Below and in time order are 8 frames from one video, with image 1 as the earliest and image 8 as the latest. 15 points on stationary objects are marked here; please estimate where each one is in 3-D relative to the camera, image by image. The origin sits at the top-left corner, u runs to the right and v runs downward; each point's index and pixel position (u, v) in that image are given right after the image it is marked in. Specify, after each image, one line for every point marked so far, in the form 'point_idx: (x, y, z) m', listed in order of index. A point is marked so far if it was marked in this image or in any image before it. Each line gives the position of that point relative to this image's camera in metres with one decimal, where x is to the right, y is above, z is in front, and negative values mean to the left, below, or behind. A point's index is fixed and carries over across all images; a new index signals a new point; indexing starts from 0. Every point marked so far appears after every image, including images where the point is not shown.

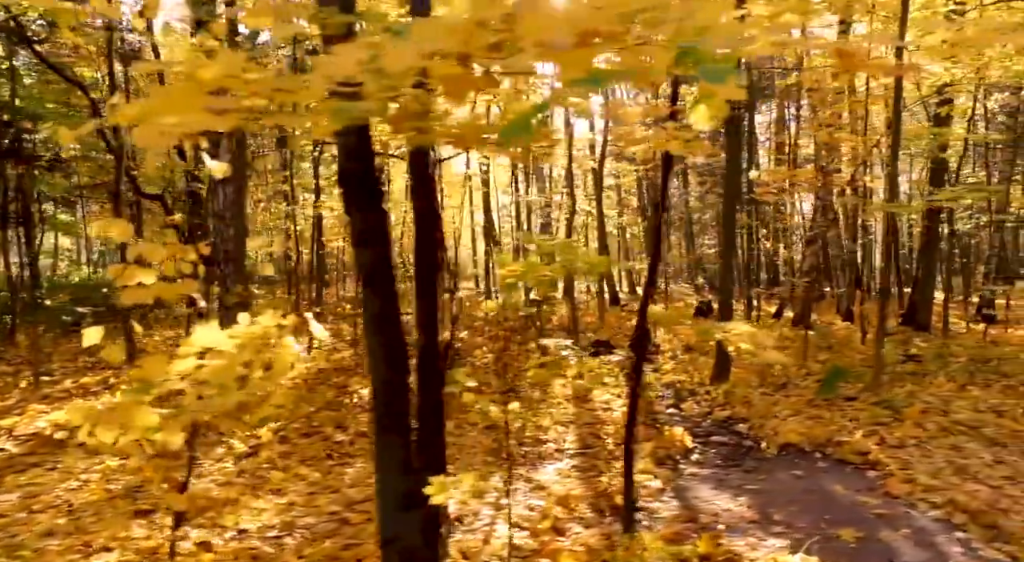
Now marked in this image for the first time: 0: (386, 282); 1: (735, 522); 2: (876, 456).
0: (-0.4, 0.0, +2.2) m
1: (+1.6, -1.7, +4.6) m
2: (+3.3, -1.6, +6.0) m
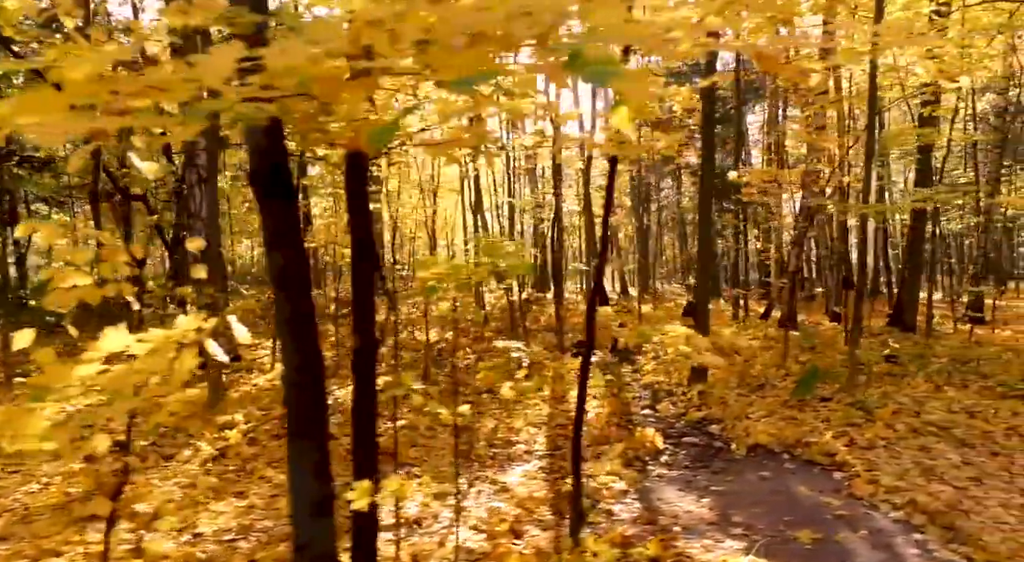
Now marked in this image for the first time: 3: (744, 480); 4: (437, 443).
0: (-0.7, 0.0, +2.1) m
1: (+1.3, -1.7, +4.6) m
2: (+3.0, -1.6, +6.0) m
3: (+2.0, -1.7, +5.6) m
4: (-0.8, -1.7, +6.7) m
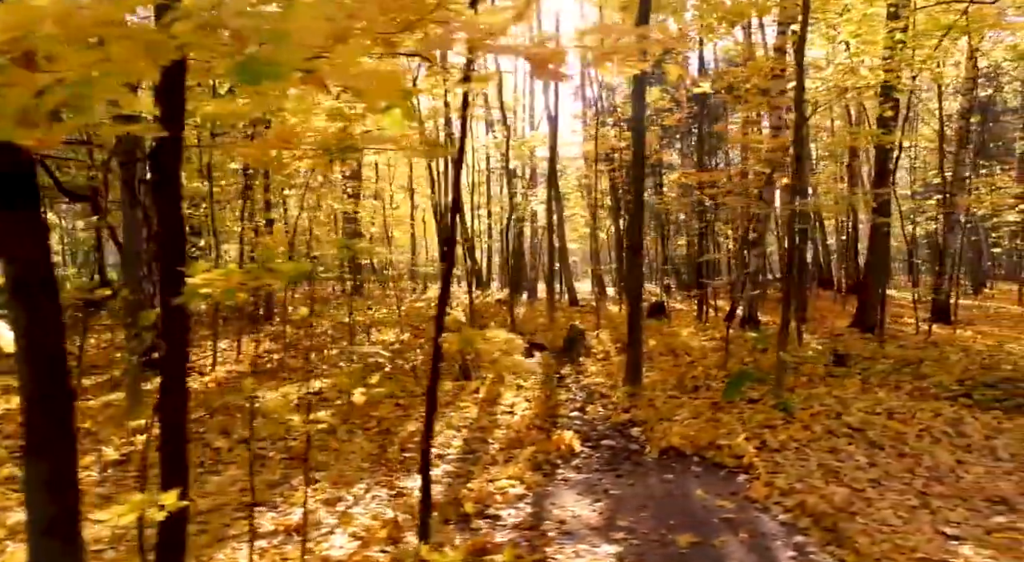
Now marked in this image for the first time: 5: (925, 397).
0: (-1.5, 0.0, +2.1) m
1: (+0.4, -1.7, +4.5) m
2: (+2.2, -1.6, +6.0) m
3: (+1.2, -1.8, +5.6) m
4: (-1.7, -1.7, +6.6) m
5: (+5.6, -1.6, +8.6) m
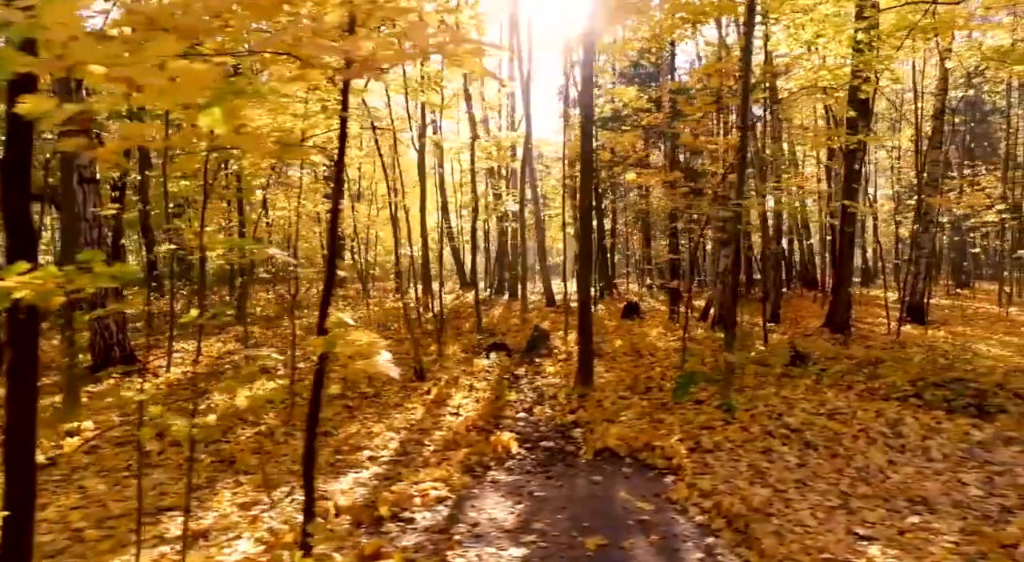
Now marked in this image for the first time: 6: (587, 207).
0: (-2.1, 0.0, +2.0) m
1: (-0.2, -1.8, +4.5) m
2: (+1.5, -1.7, +6.0) m
3: (+0.5, -1.8, +5.6) m
4: (-2.3, -1.7, +6.5) m
5: (+4.9, -1.6, +8.7) m
6: (+1.0, +1.0, +8.7) m
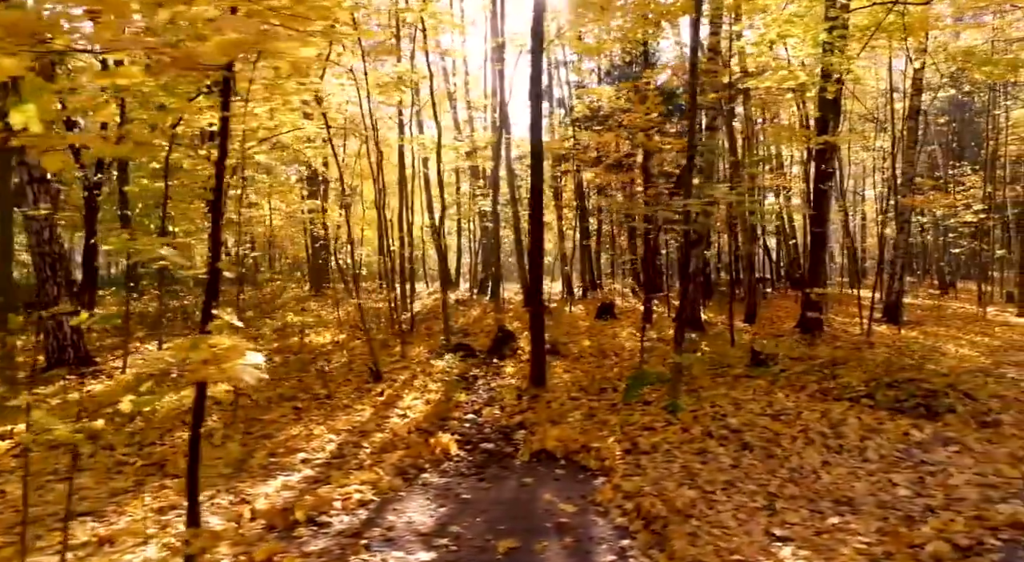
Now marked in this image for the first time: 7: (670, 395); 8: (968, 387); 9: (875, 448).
0: (-2.6, -0.1, +1.9) m
1: (-0.8, -1.8, +4.5) m
2: (+0.9, -1.7, +5.9) m
3: (-0.1, -1.8, +5.5) m
4: (-2.9, -1.7, +6.5) m
5: (+4.2, -1.6, +8.7) m
6: (+0.3, +1.0, +8.7) m
7: (+2.0, -1.4, +8.1) m
8: (+7.0, -1.6, +9.9) m
9: (+3.7, -1.7, +6.5) m
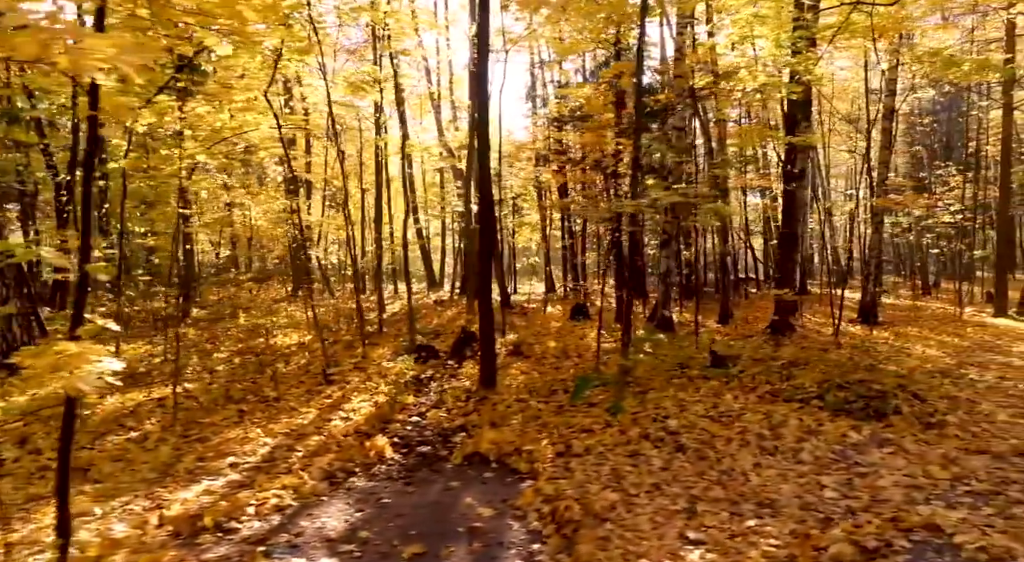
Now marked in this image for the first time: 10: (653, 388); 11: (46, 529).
0: (-3.2, -0.1, +1.9) m
1: (-1.4, -1.8, +4.4) m
2: (+0.3, -1.7, +5.9) m
3: (-0.7, -1.8, +5.5) m
4: (-3.6, -1.7, +6.4) m
5: (+3.5, -1.6, +8.7) m
6: (-0.4, +1.0, +8.6) m
7: (+1.3, -1.4, +8.1) m
8: (+6.3, -1.6, +10.0) m
9: (+3.0, -1.7, +6.5) m
10: (+2.0, -1.5, +8.8) m
11: (-3.3, -1.8, +4.6) m
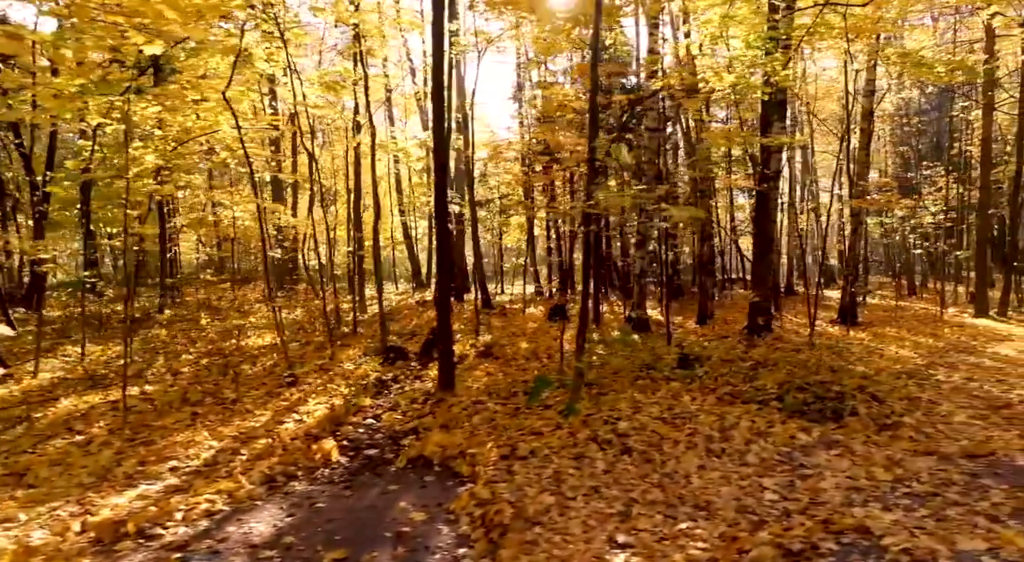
0: (-3.7, -0.1, +1.8) m
1: (-1.9, -1.8, +4.4) m
2: (-0.3, -1.7, +5.9) m
3: (-1.3, -1.8, +5.5) m
4: (-4.1, -1.7, +6.3) m
5: (+3.0, -1.6, +8.7) m
6: (-0.9, +1.0, +8.6) m
7: (+0.8, -1.5, +8.1) m
8: (+5.7, -1.7, +10.0) m
9: (+2.5, -1.7, +6.5) m
10: (+1.4, -1.5, +8.8) m
11: (-3.8, -1.8, +4.5) m
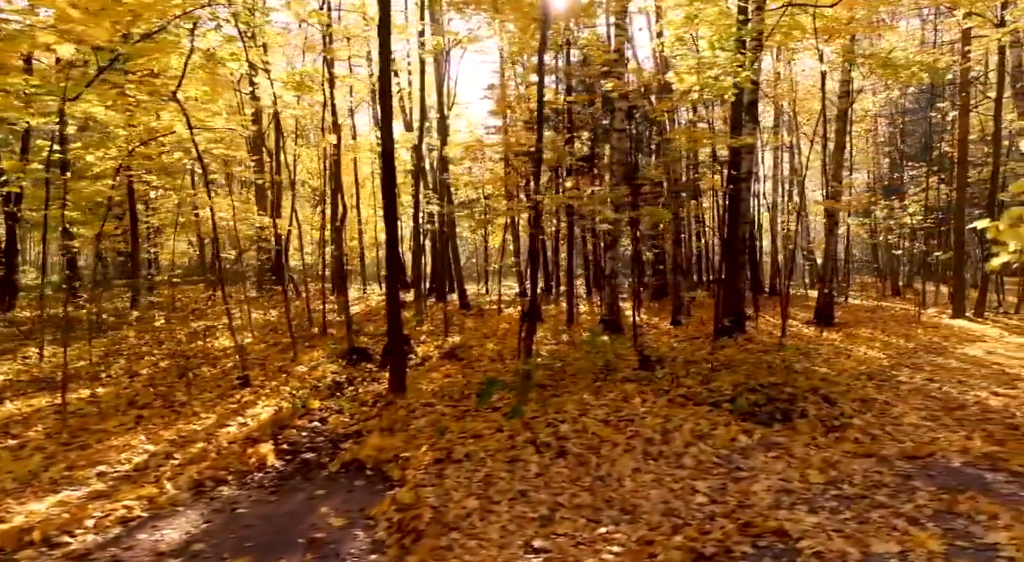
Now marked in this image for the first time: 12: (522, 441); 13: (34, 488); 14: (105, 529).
0: (-4.3, -0.1, +1.7) m
1: (-2.5, -1.8, +4.3) m
2: (-0.9, -1.7, +5.8) m
3: (-1.9, -1.8, +5.4) m
4: (-4.8, -1.8, +6.2) m
5: (+2.3, -1.6, +8.7) m
6: (-1.6, +0.9, +8.6) m
7: (+0.1, -1.5, +8.0) m
8: (+5.1, -1.7, +10.0) m
9: (+1.8, -1.7, +6.5) m
10: (+0.7, -1.5, +8.8) m
11: (-4.4, -1.8, +4.4) m
12: (+0.1, -1.6, +6.7) m
13: (-4.2, -1.8, +5.7) m
14: (-3.0, -1.8, +4.7) m
